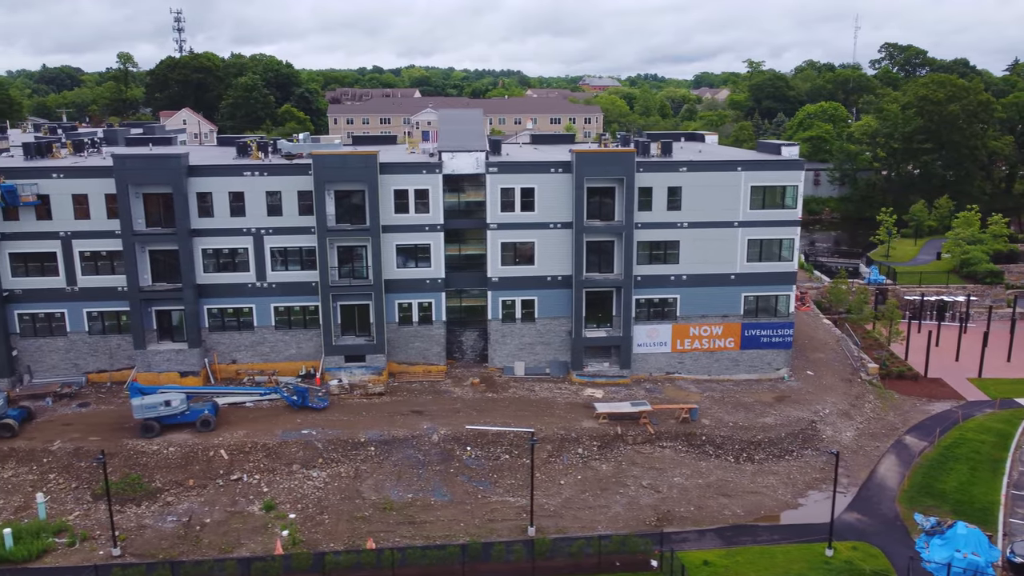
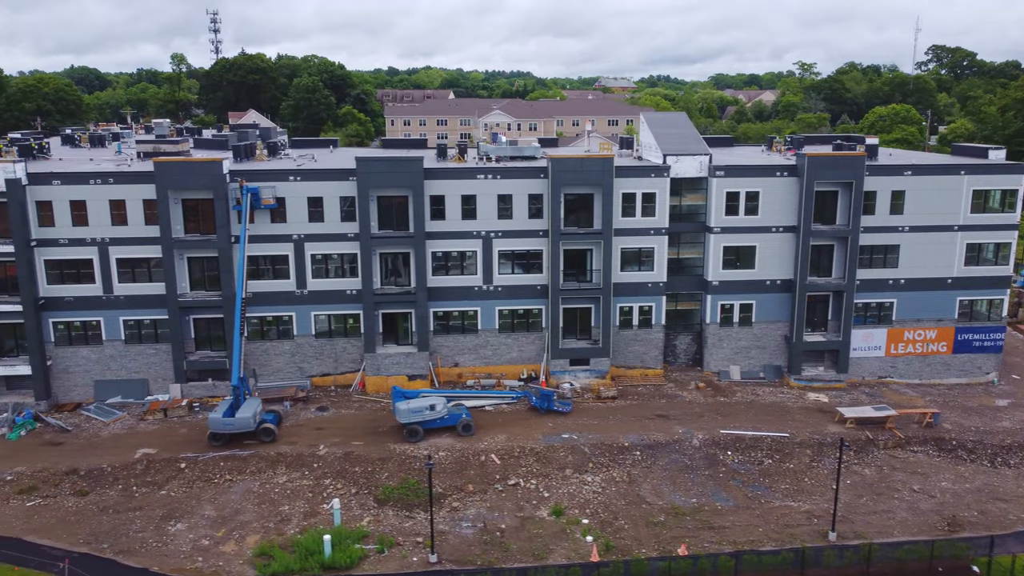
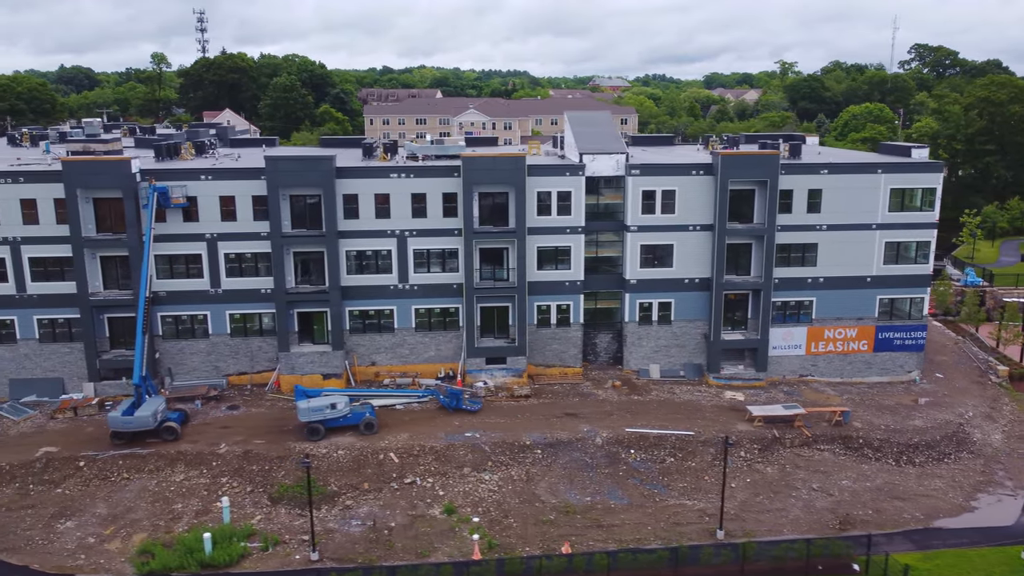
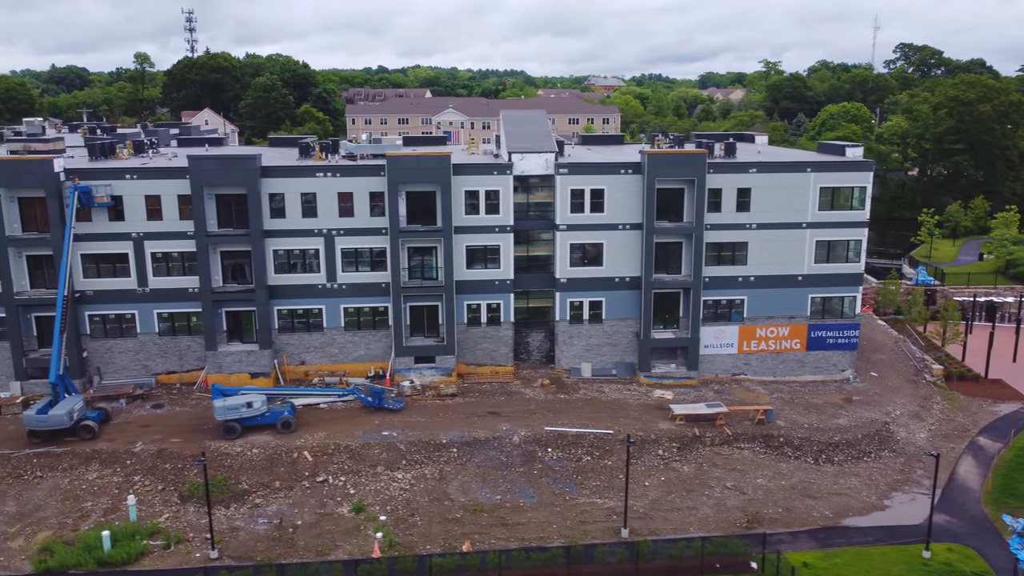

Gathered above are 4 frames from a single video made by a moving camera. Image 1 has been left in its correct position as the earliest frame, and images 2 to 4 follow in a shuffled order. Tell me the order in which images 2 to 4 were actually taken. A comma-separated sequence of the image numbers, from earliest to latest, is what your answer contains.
4, 3, 2
